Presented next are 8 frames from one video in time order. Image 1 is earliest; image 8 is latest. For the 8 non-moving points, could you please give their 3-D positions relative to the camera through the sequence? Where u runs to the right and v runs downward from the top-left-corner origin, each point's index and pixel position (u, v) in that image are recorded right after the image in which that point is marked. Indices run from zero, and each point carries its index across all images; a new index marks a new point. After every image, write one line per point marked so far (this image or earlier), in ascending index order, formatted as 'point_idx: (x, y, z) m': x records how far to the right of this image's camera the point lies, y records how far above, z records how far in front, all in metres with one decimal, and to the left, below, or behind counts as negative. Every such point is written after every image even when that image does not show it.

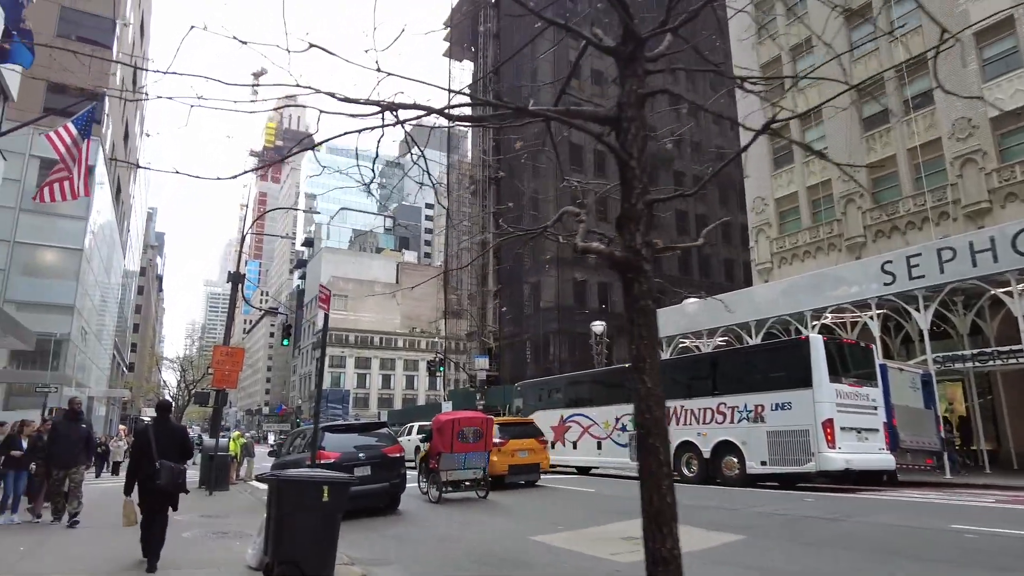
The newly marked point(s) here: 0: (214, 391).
0: (-7.8, -2.7, +17.4) m
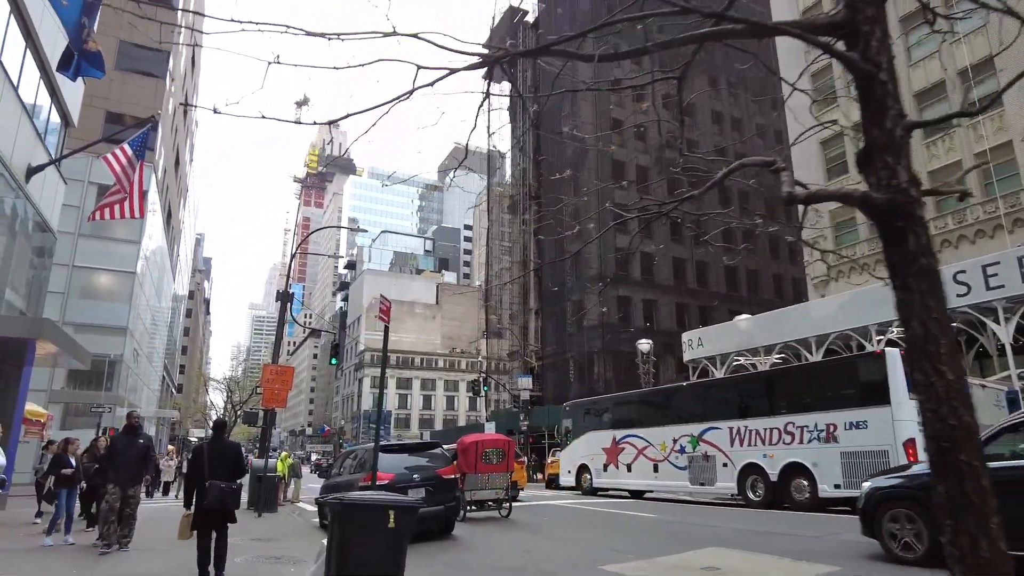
0: (-6.5, -3.2, +17.3) m
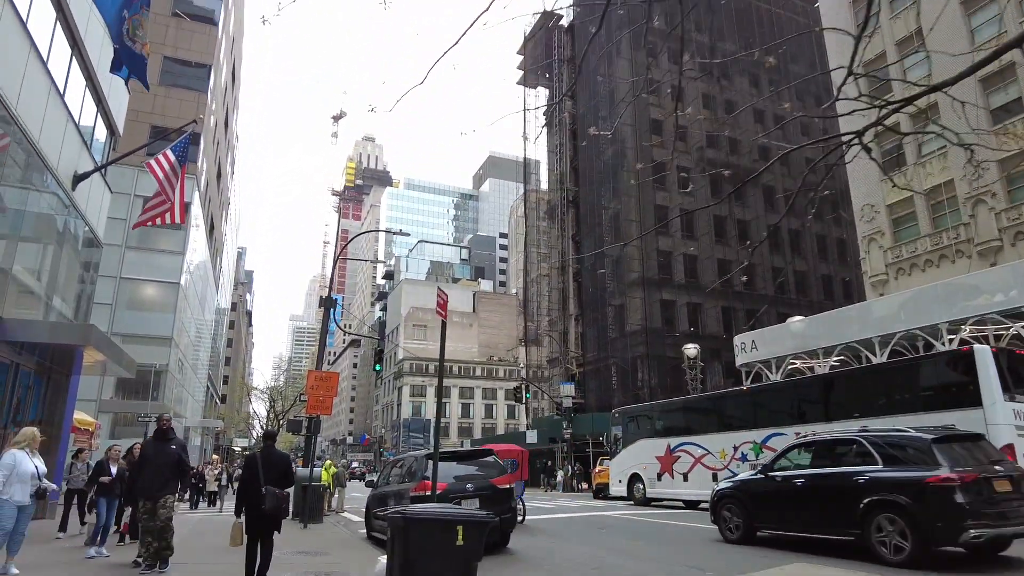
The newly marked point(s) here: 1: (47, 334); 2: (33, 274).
0: (-5.3, -3.4, +17.0) m
1: (-7.6, -0.7, +10.7) m
2: (-8.9, +0.3, +12.3) m
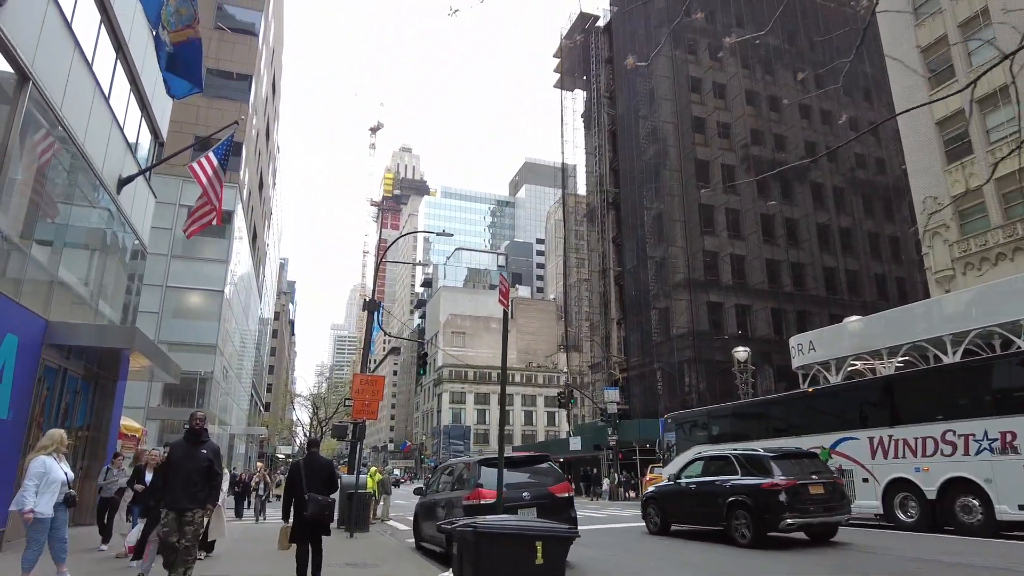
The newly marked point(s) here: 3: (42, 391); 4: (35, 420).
0: (-4.0, -3.5, +16.6) m
1: (-6.7, -0.7, +10.5) m
2: (-8.0, +0.2, +12.2) m
3: (-7.8, -1.7, +10.8) m
4: (-7.5, -2.1, +10.4) m
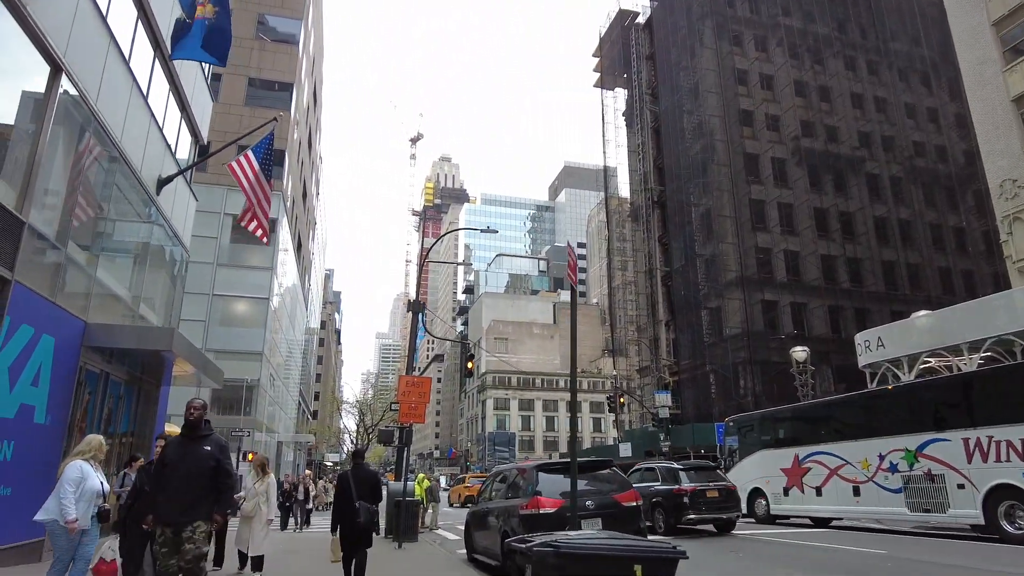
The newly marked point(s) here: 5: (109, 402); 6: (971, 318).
0: (-2.8, -3.5, +16.1) m
1: (-5.9, -0.8, +10.2) m
2: (-7.1, +0.1, +11.9) m
3: (-6.9, -1.7, +10.5) m
4: (-6.7, -2.1, +10.1) m
5: (-7.3, -2.1, +11.9) m
6: (+13.2, -0.9, +18.9) m
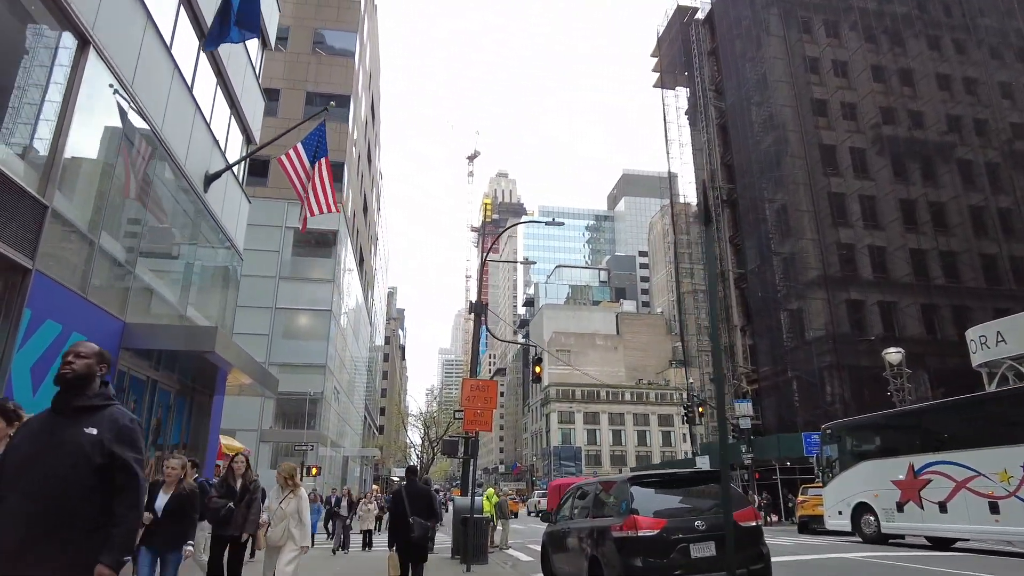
0: (-1.1, -3.5, +14.9) m
1: (-4.8, -0.7, +9.4) m
2: (-5.9, +0.1, +11.2) m
3: (-5.7, -1.7, +9.8) m
4: (-5.6, -2.1, +9.3) m
5: (-6.0, -2.1, +11.1) m
6: (+15.0, -0.5, +16.3) m
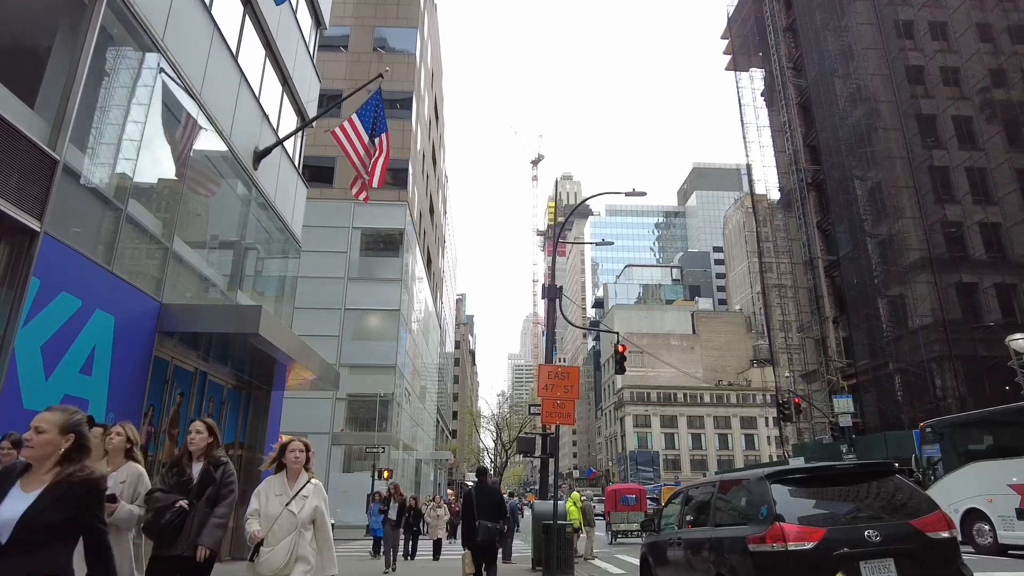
0: (+0.6, -3.1, +13.5) m
1: (-3.7, -0.4, +8.4) m
2: (-4.7, +0.3, +10.4) m
3: (-4.6, -1.5, +8.9) m
4: (-4.5, -1.8, +8.4) m
5: (-4.7, -1.9, +10.3) m
6: (+16.7, +0.4, +13.3) m
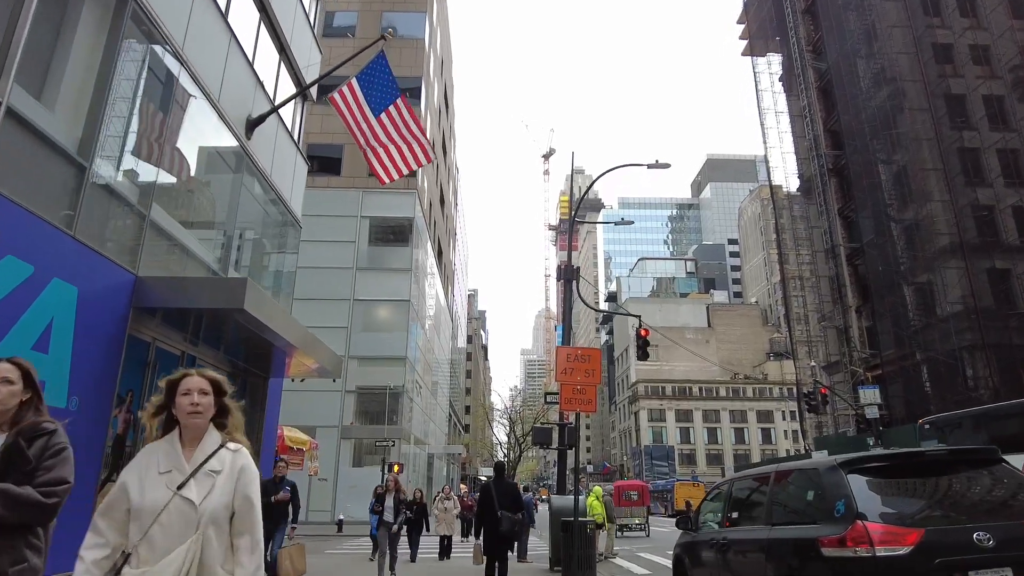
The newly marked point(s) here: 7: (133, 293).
0: (+0.9, -2.7, +12.6) m
1: (-3.6, -0.1, +7.6) m
2: (-4.4, +0.7, +9.6) m
3: (-4.4, -1.2, +8.1) m
4: (-4.3, -1.5, +7.6) m
5: (-4.5, -1.5, +9.5) m
6: (+16.9, +0.9, +12.1) m
7: (-4.2, -0.1, +7.3) m
